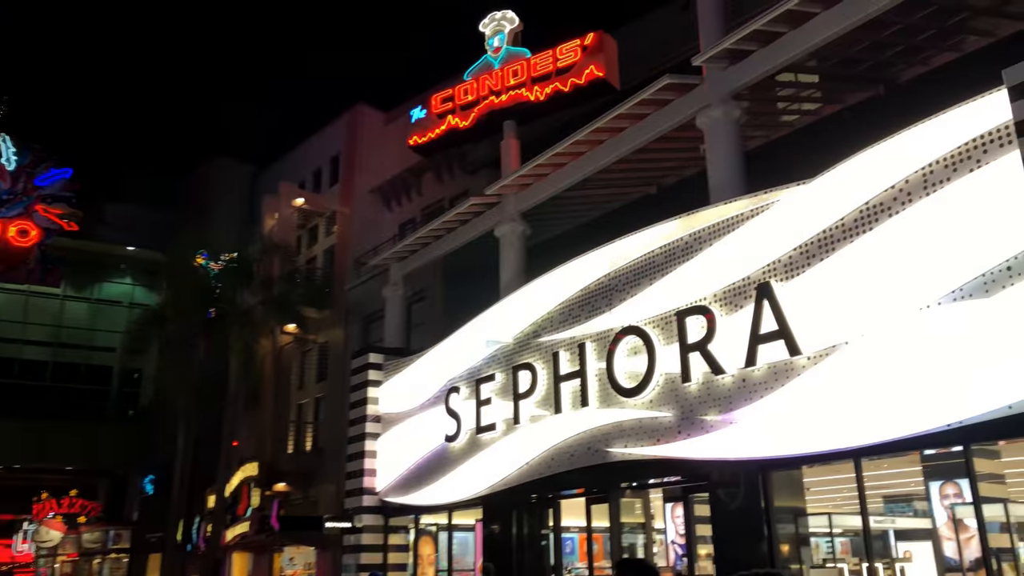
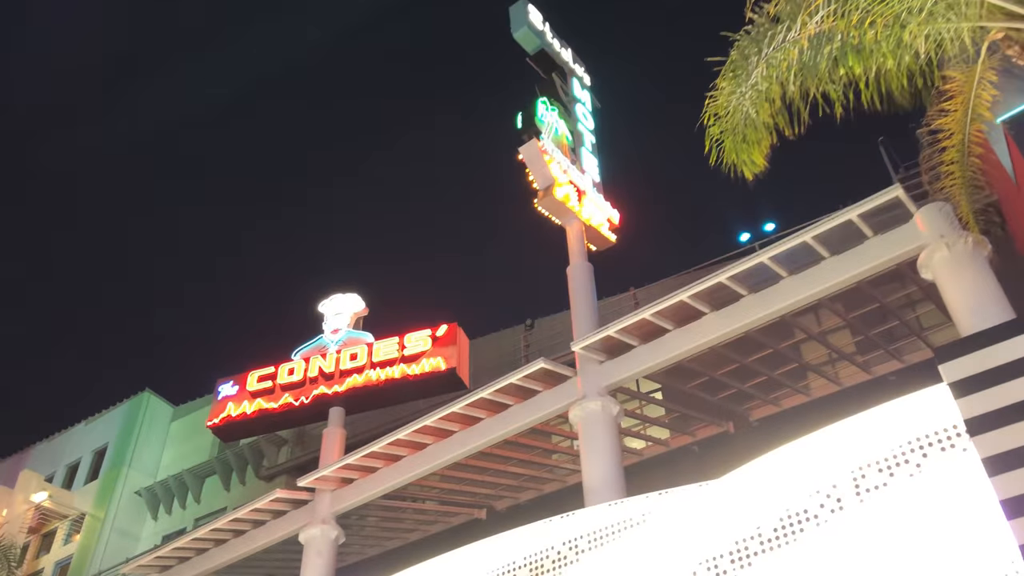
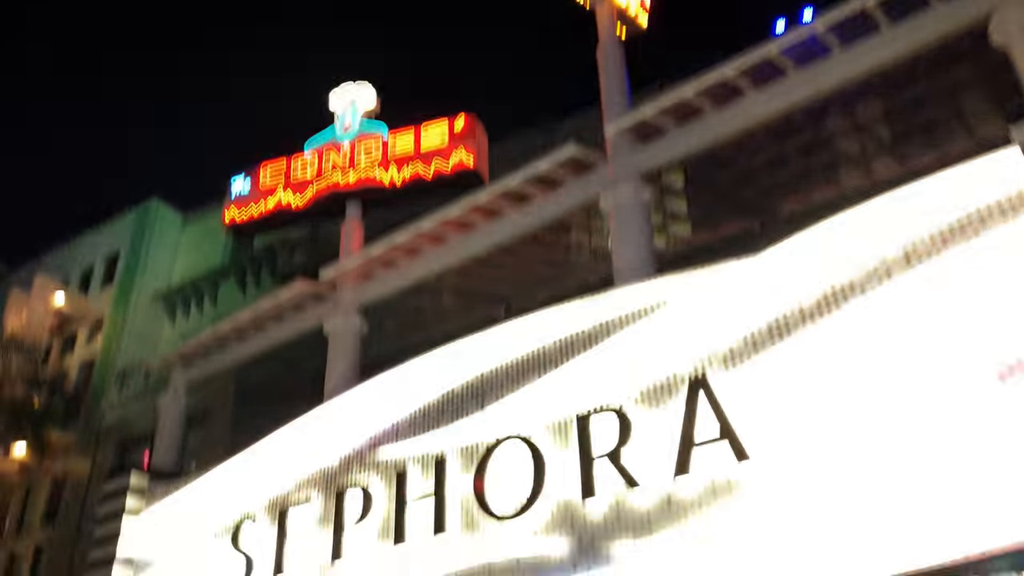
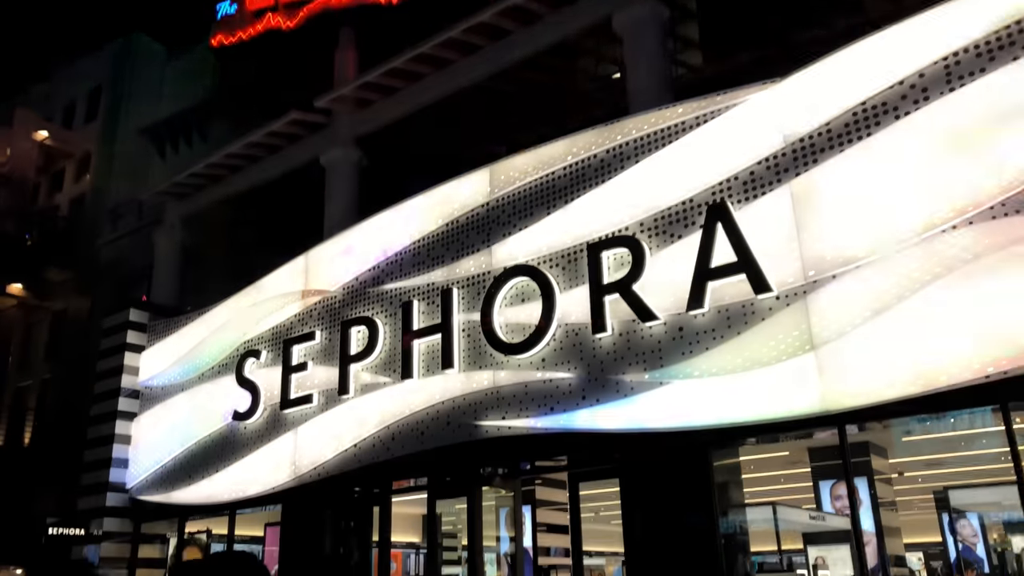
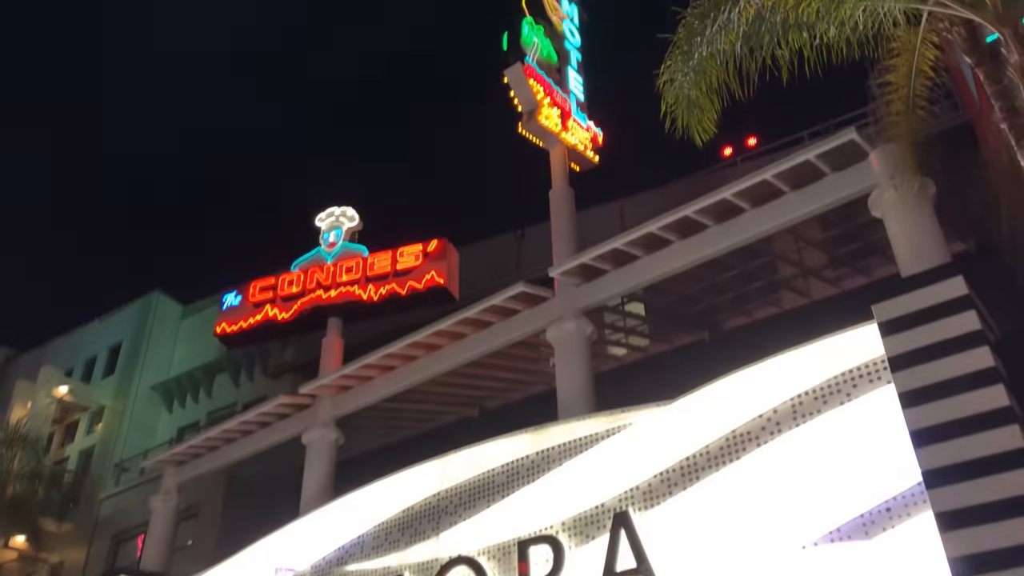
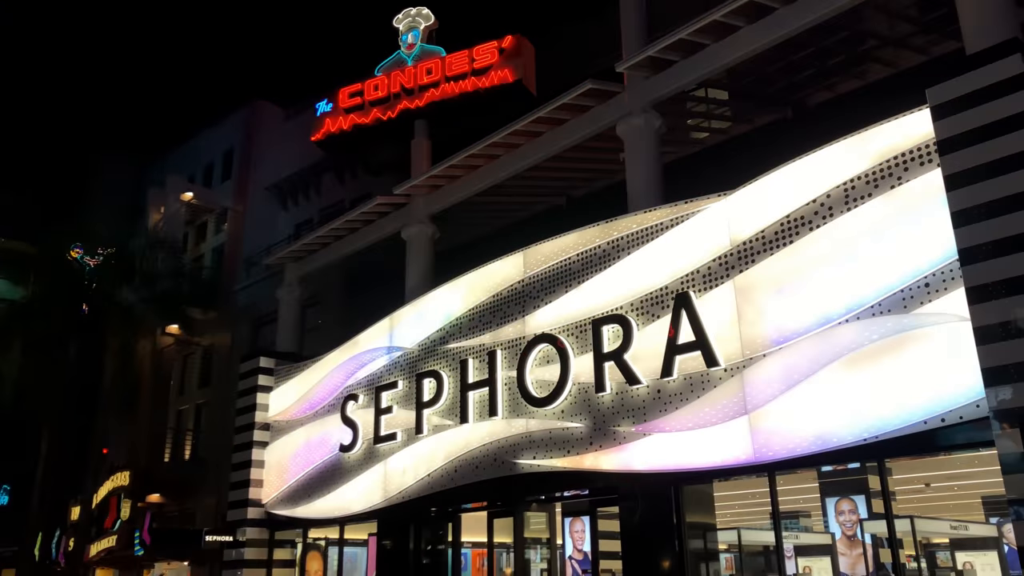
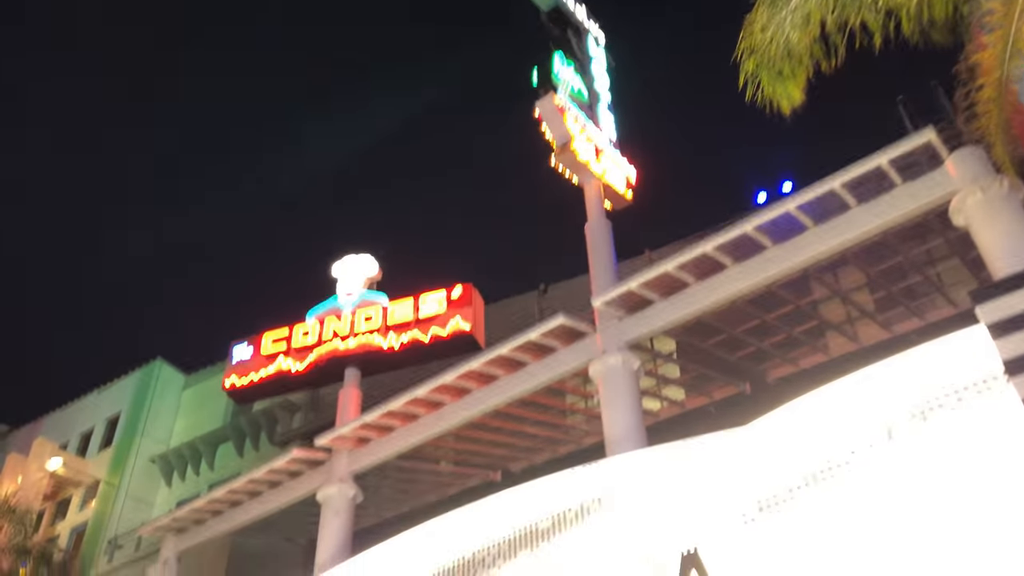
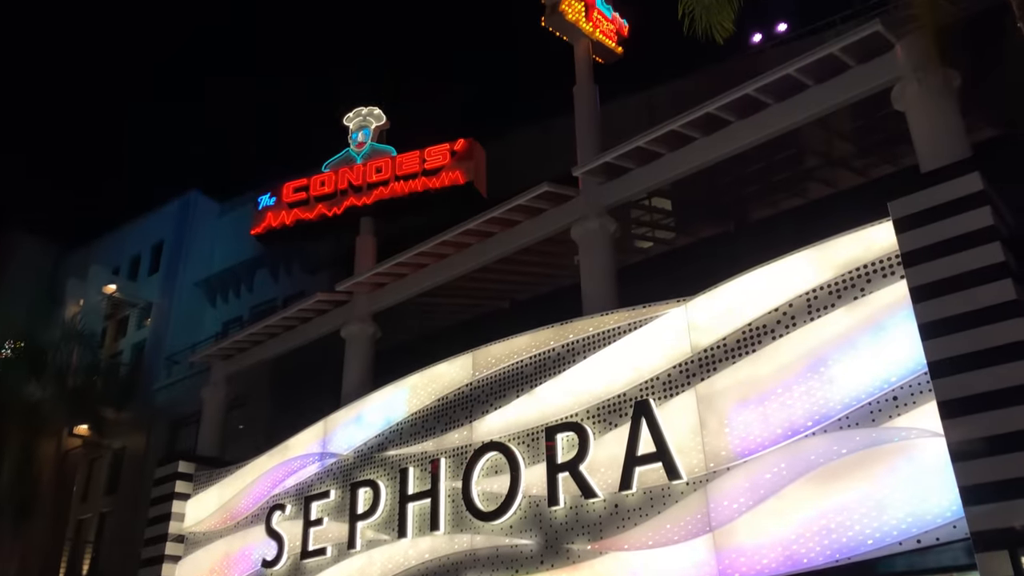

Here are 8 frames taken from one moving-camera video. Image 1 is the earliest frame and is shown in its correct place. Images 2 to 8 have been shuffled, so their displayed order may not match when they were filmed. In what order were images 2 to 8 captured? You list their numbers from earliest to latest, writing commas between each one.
6, 8, 5, 2, 7, 3, 4
